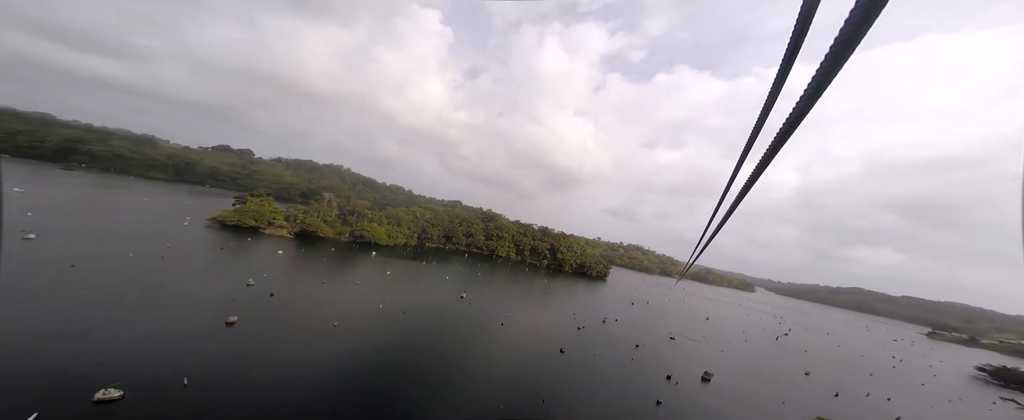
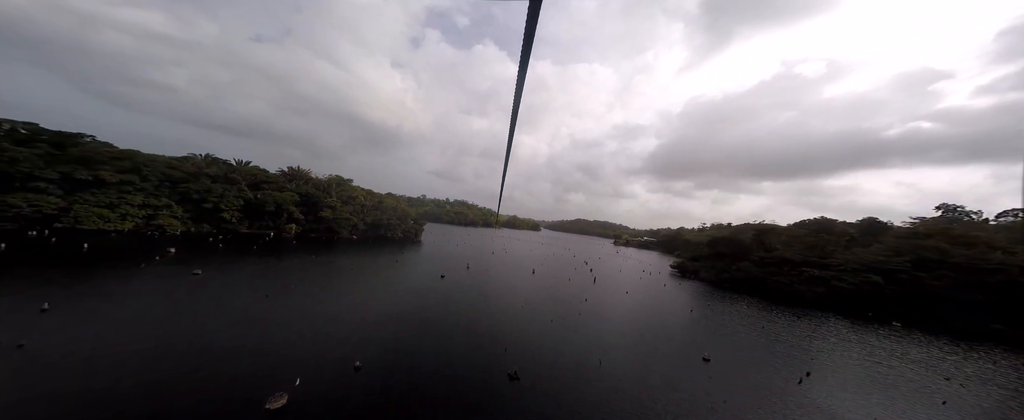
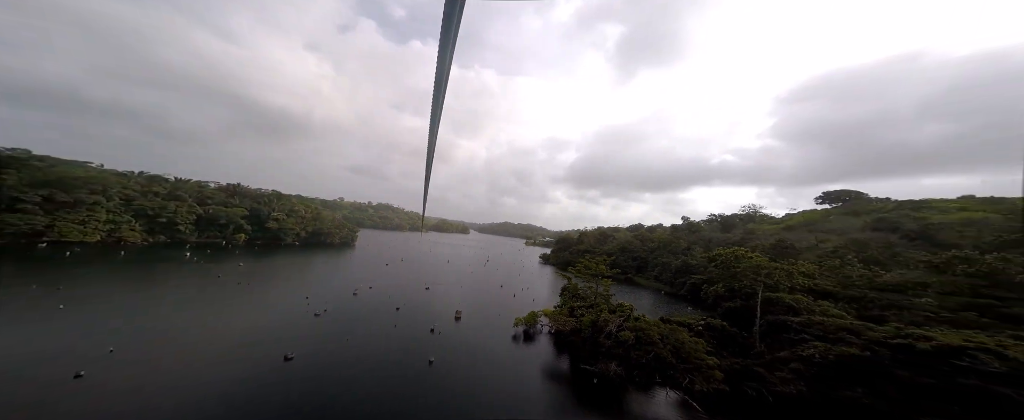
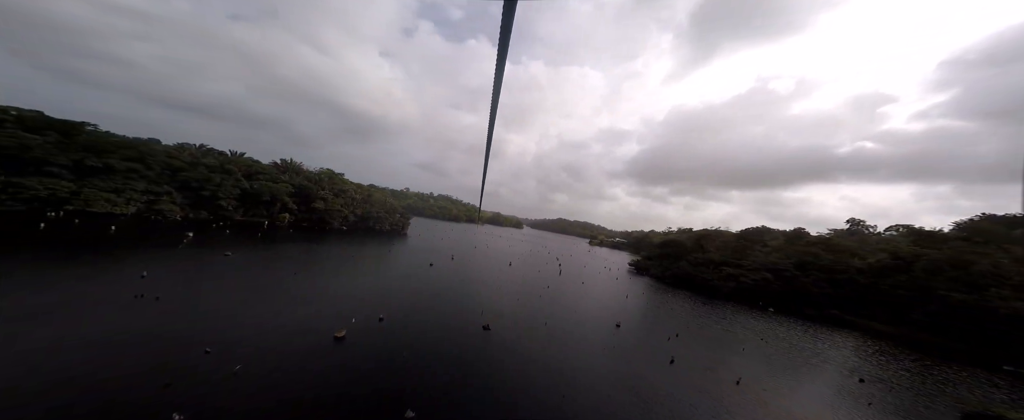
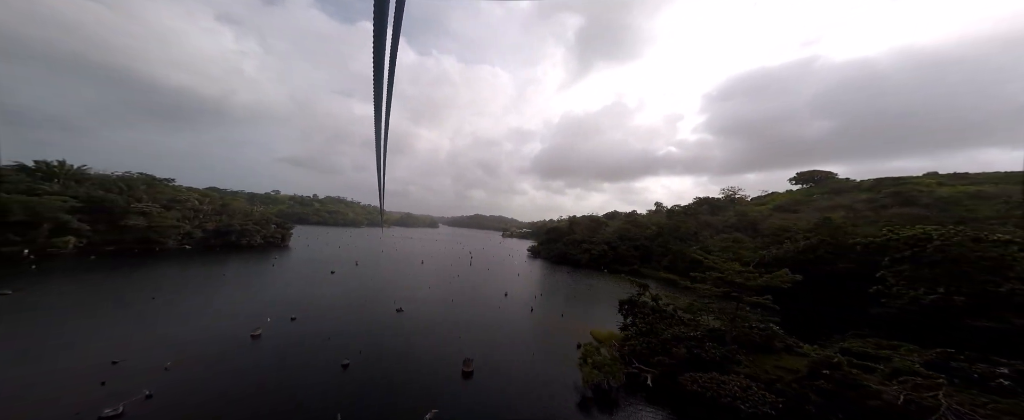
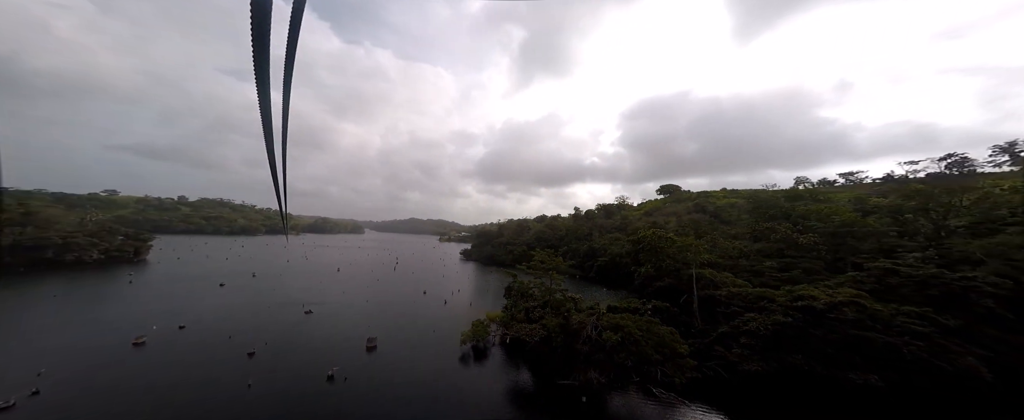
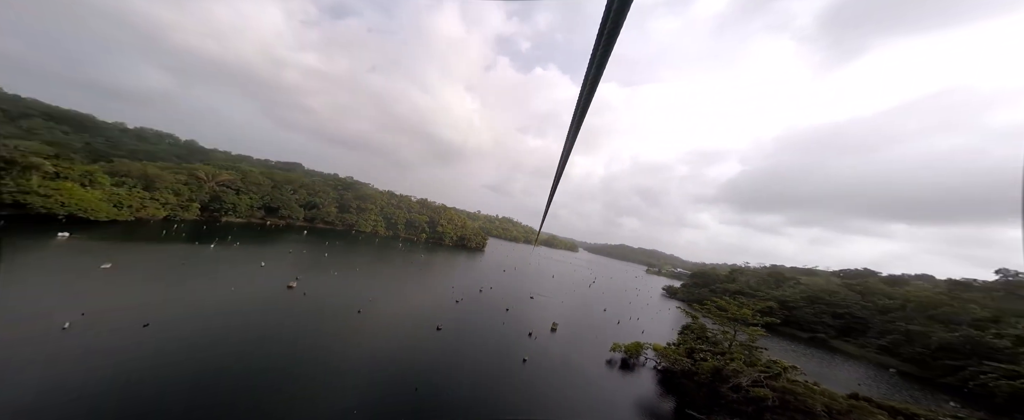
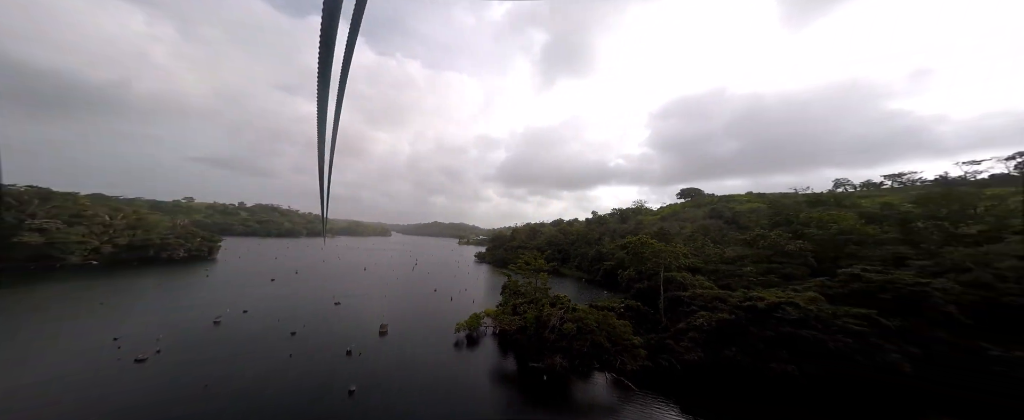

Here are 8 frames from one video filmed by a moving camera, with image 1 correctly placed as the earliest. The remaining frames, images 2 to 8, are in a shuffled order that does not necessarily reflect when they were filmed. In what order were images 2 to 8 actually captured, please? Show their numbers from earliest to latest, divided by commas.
7, 3, 8, 6, 5, 4, 2
